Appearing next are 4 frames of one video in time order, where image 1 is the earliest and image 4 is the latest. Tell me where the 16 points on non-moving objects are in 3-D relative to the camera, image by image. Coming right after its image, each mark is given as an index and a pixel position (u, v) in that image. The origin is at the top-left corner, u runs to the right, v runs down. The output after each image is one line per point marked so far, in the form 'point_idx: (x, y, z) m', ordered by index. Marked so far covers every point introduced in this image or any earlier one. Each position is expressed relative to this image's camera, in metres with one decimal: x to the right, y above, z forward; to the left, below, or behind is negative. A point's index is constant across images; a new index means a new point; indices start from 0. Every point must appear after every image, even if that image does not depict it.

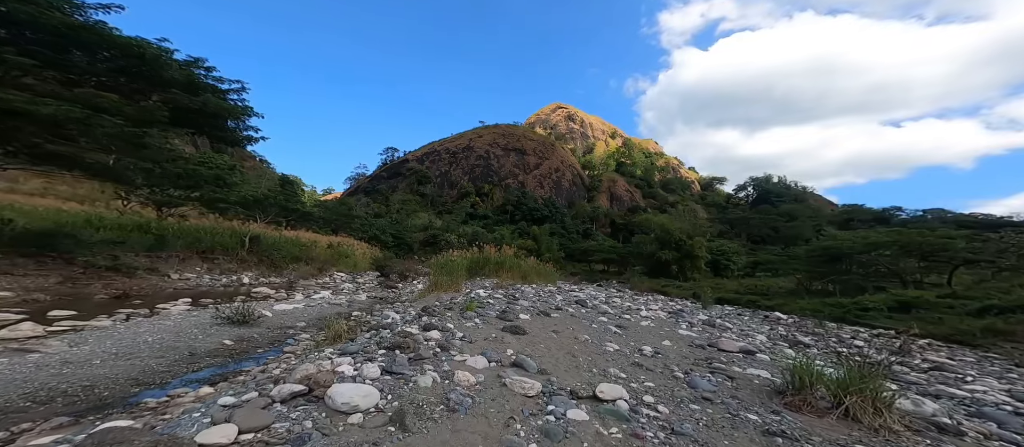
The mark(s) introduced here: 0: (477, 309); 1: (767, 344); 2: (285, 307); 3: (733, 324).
0: (-0.5, -1.2, +5.2) m
1: (+4.9, -2.3, +6.9) m
2: (-4.0, -1.5, +6.1) m
3: (+6.2, -2.8, +10.1) m
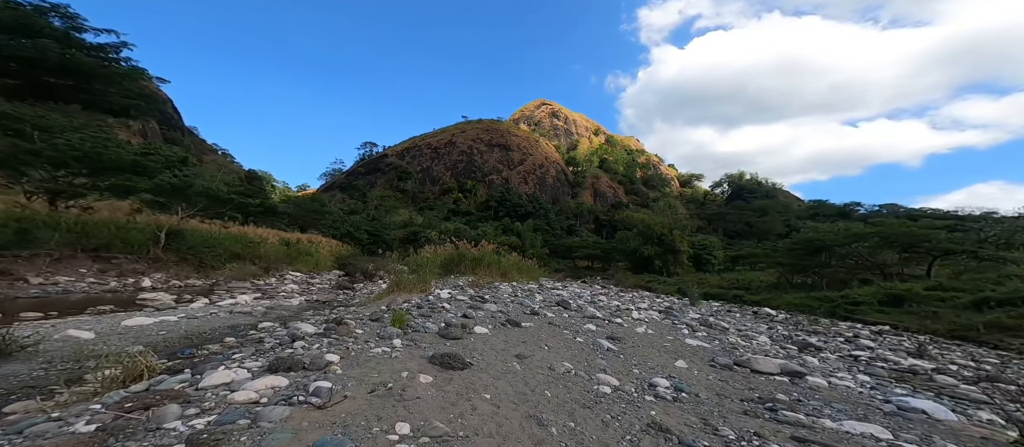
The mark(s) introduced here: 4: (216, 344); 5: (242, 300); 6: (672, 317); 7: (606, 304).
0: (-1.0, -1.0, +3.6) m
1: (+4.3, -2.0, +5.7) m
2: (-4.5, -1.2, +4.4) m
3: (+5.4, -2.5, +9.0) m
4: (-2.8, -1.1, +3.3) m
5: (-5.5, -1.5, +7.1) m
6: (+3.6, -2.1, +8.2) m
7: (+2.1, -1.9, +8.4) m
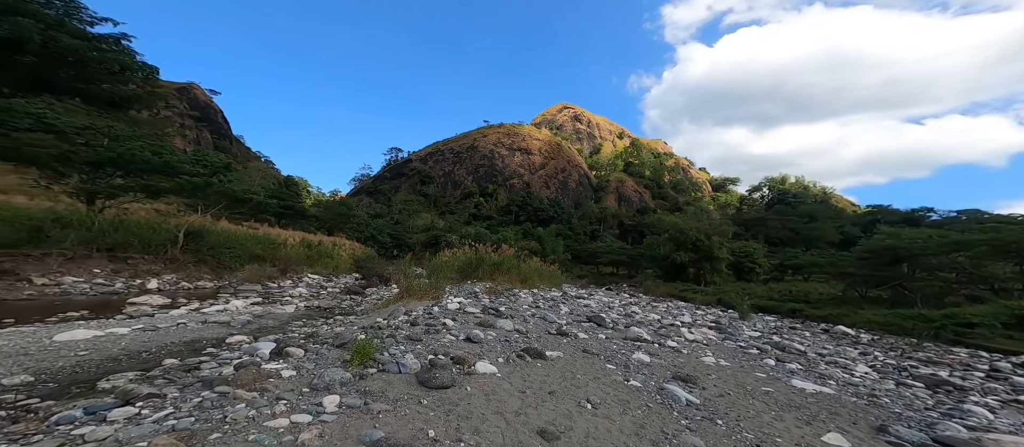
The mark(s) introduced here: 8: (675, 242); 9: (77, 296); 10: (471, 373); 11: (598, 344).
0: (-0.9, -0.9, +2.5) m
1: (+4.6, -1.9, +4.1) m
2: (-4.3, -1.1, +3.6) m
3: (+6.0, -2.5, +7.3) m
4: (-2.6, -1.0, +2.4) m
5: (-5.0, -1.4, +6.4) m
6: (+4.1, -2.1, +6.7) m
7: (+2.7, -1.9, +6.9) m
8: (+8.7, -0.9, +18.5) m
9: (-8.2, -1.4, +6.8) m
10: (-0.2, -0.9, +2.2) m
11: (+1.0, -1.3, +4.1) m
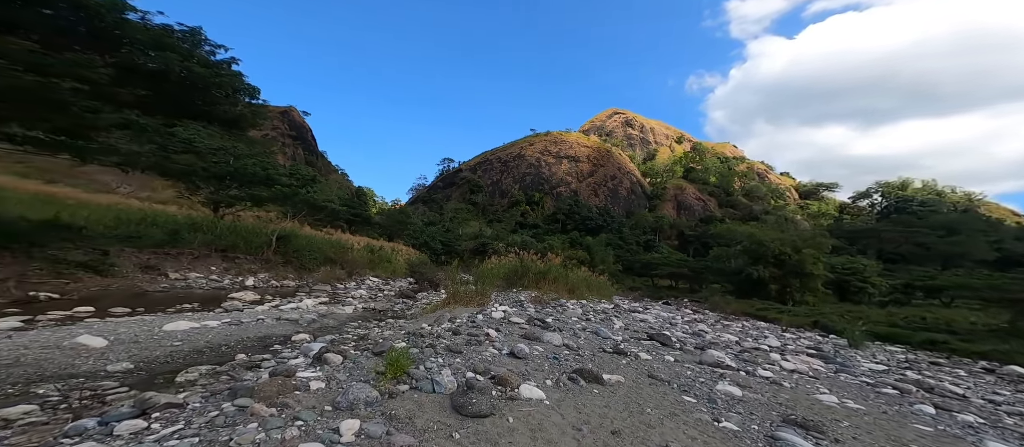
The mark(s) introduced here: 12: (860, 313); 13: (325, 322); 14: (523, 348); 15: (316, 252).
0: (-0.5, -0.9, +2.3) m
1: (+5.2, -2.1, +2.8) m
2: (-3.7, -1.1, +4.0) m
3: (+7.1, -2.7, +5.7) m
4: (-2.3, -1.0, +2.5) m
5: (-3.9, -1.5, +6.9) m
6: (+5.1, -2.3, +5.5) m
7: (+3.7, -2.0, +6.0) m
8: (+11.8, -1.4, +16.3) m
9: (-7.0, -1.4, +7.8) m
10: (0.0, -0.9, +1.9) m
11: (+1.6, -1.4, +3.5) m
12: (+14.1, -3.5, +13.8) m
13: (-2.6, -1.4, +5.1) m
14: (+0.2, -1.1, +3.0) m
15: (-7.0, -1.1, +13.1) m
